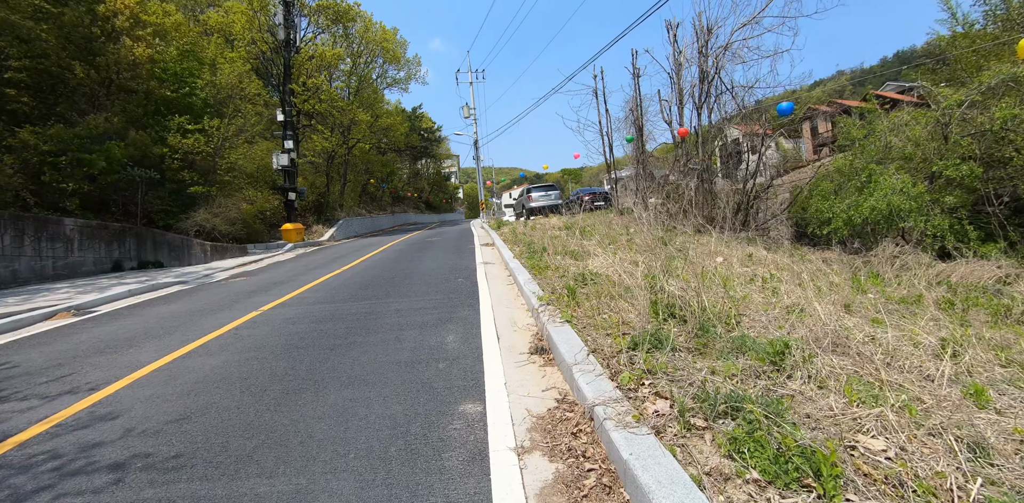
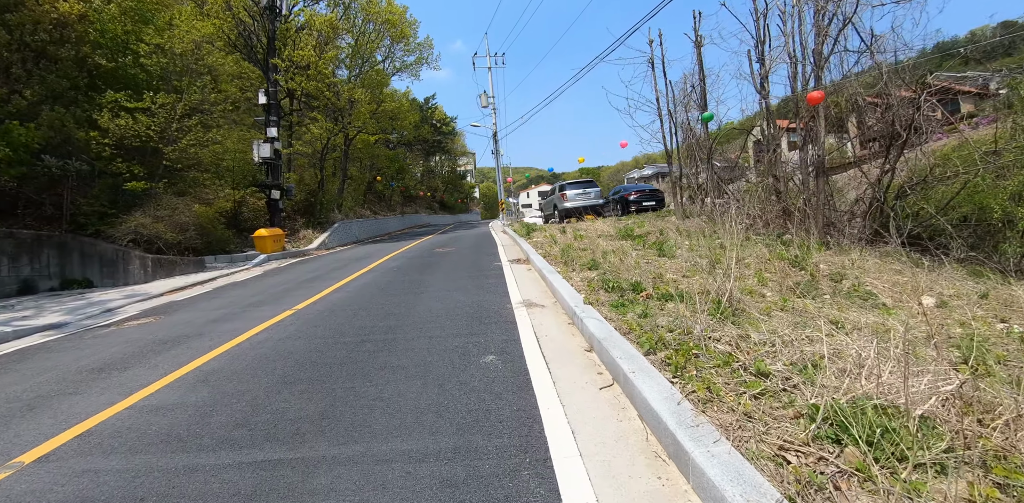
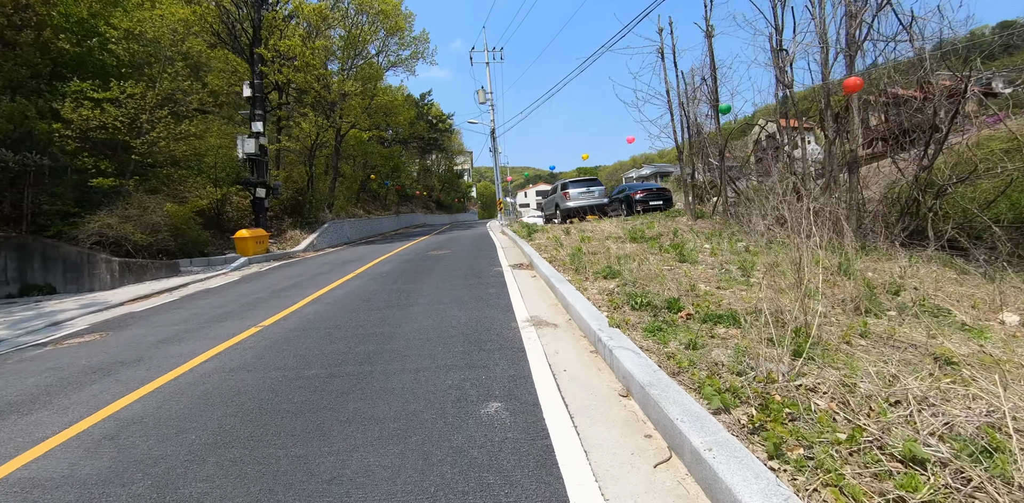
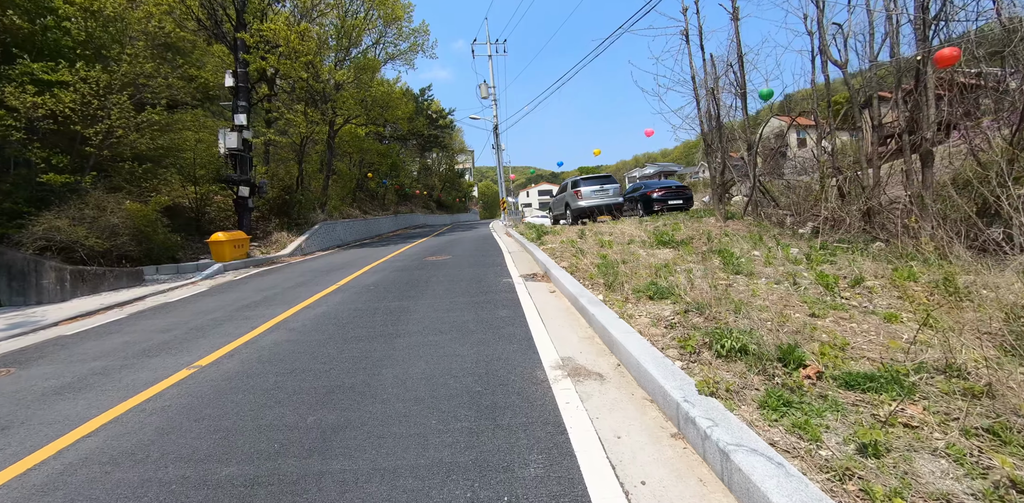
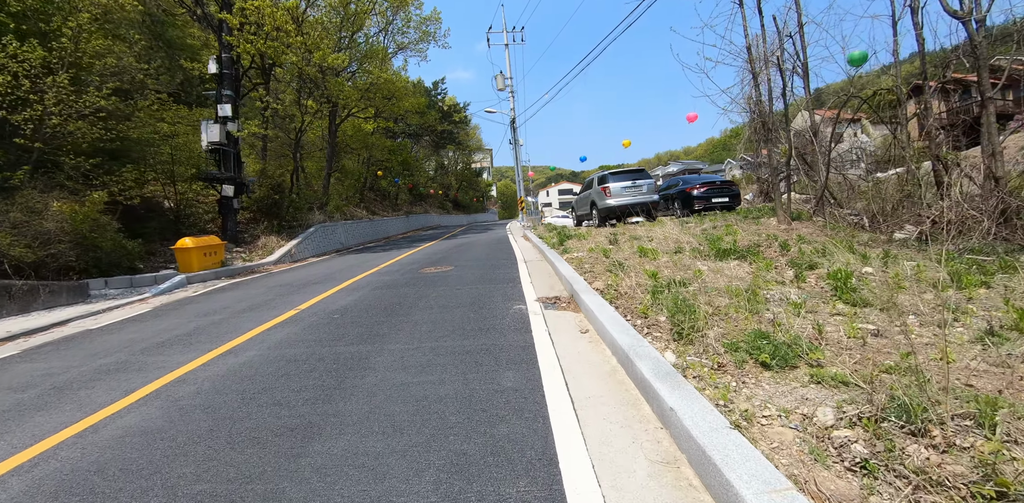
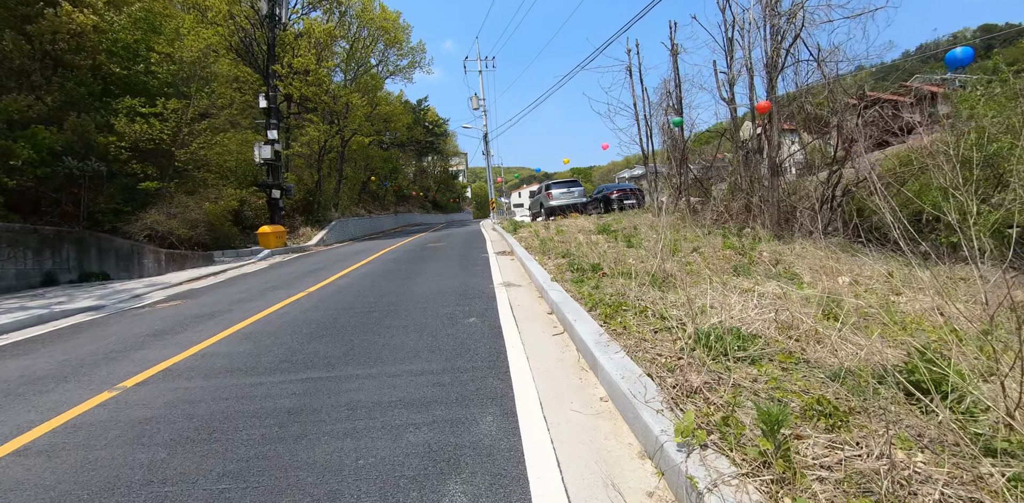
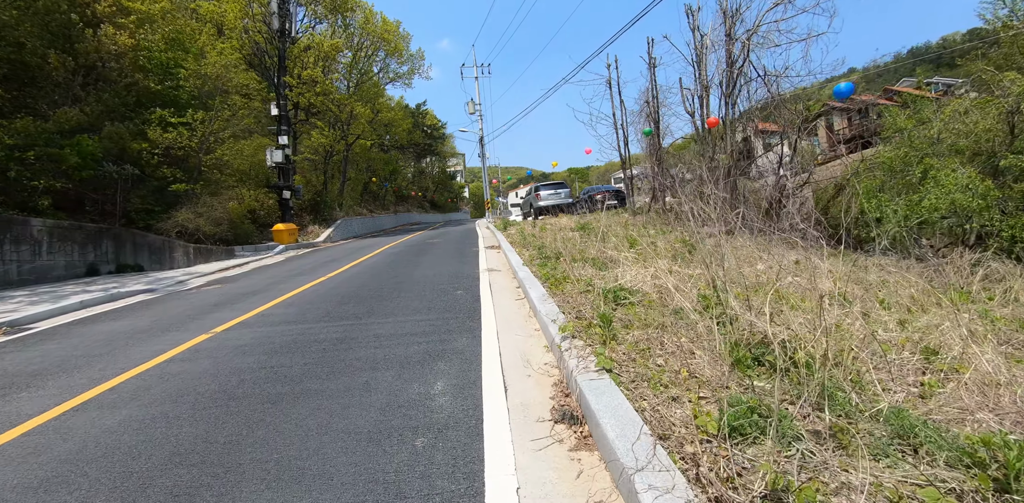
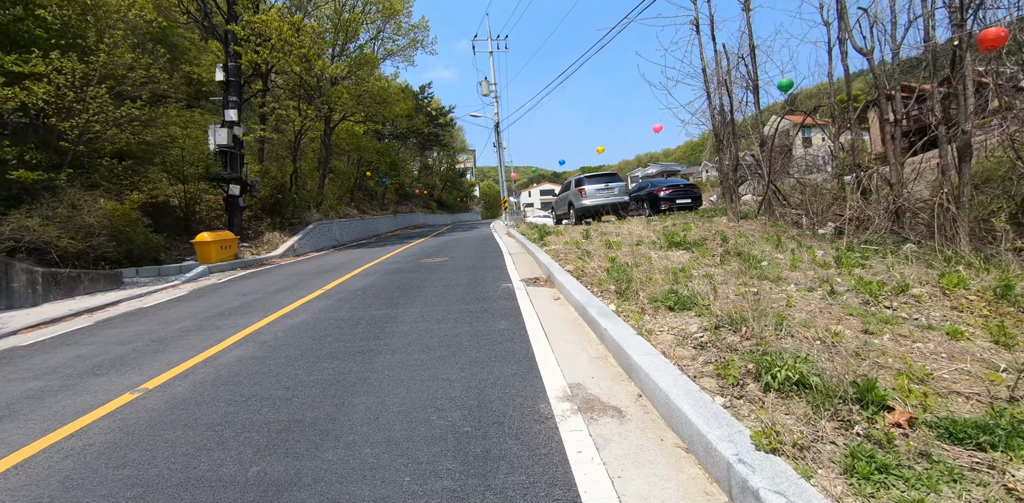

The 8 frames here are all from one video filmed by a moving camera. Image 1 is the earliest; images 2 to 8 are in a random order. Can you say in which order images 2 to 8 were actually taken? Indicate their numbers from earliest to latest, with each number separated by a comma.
7, 6, 2, 3, 4, 8, 5
